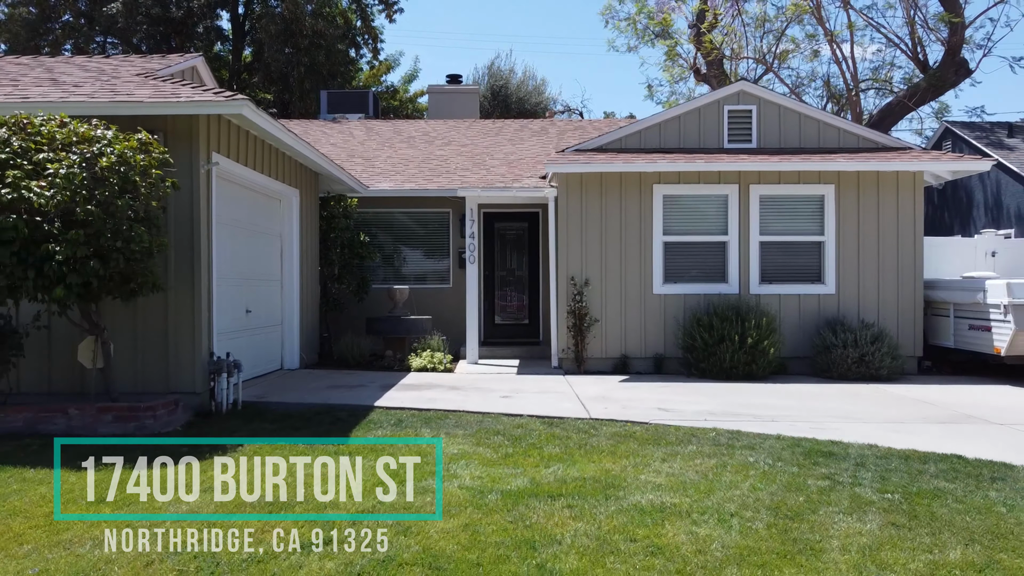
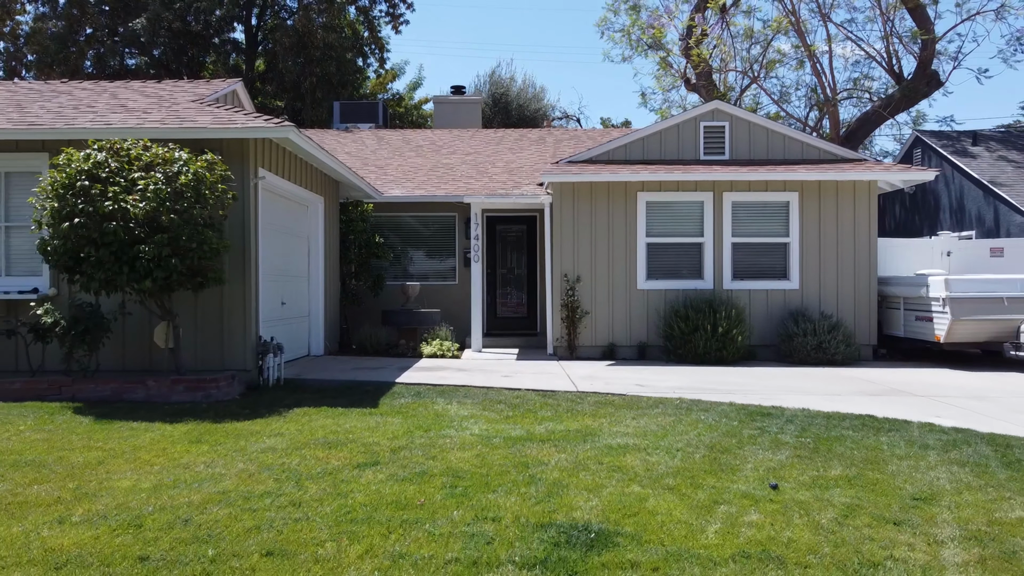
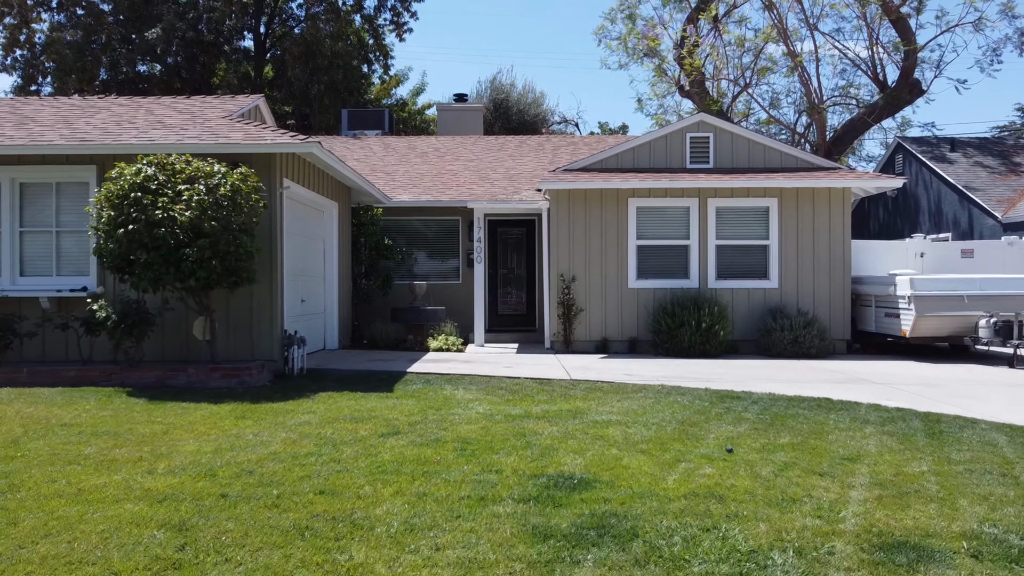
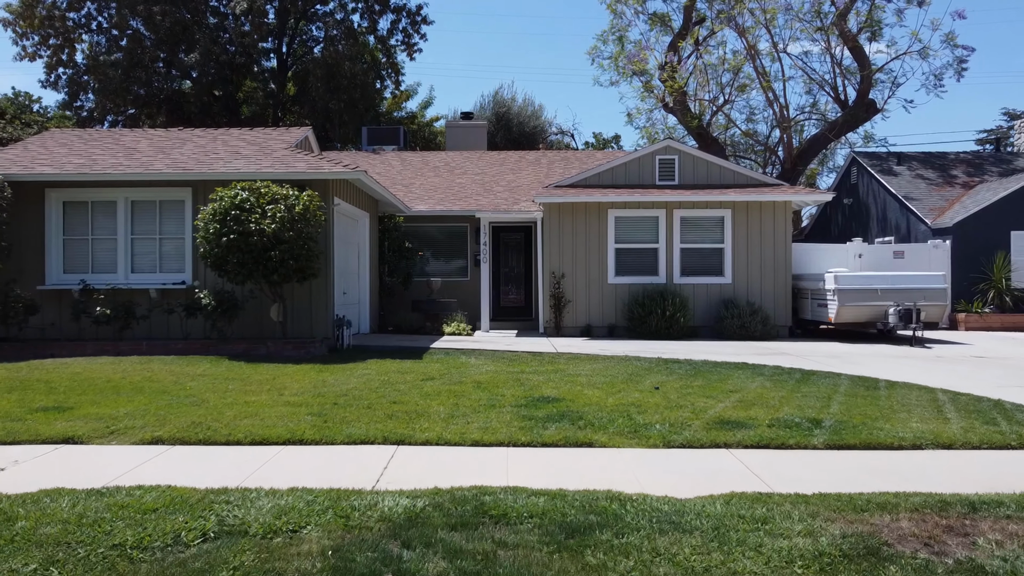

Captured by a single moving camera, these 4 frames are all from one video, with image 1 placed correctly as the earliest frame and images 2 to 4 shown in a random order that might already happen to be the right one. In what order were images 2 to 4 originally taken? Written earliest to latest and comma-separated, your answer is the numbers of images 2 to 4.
2, 3, 4
